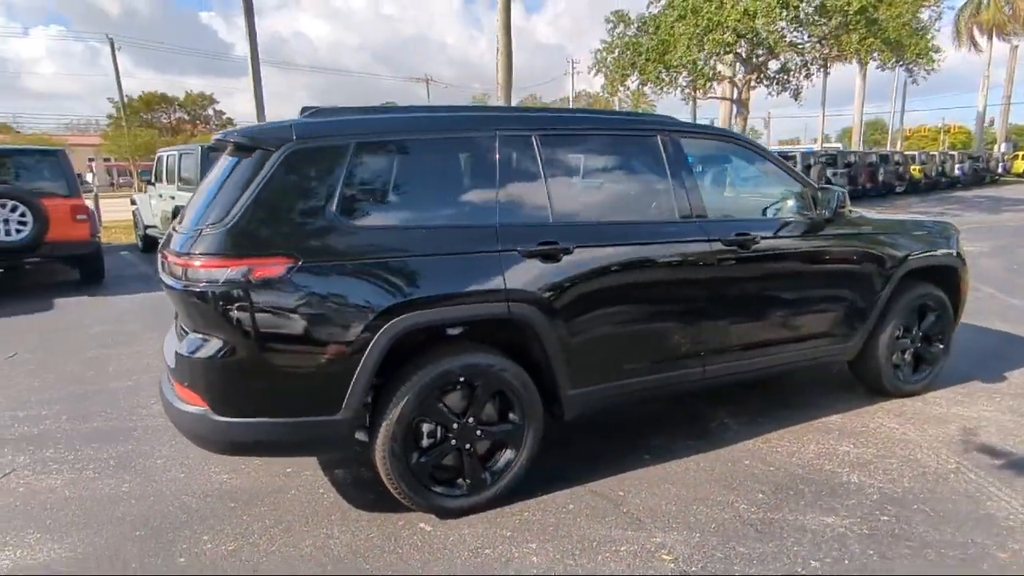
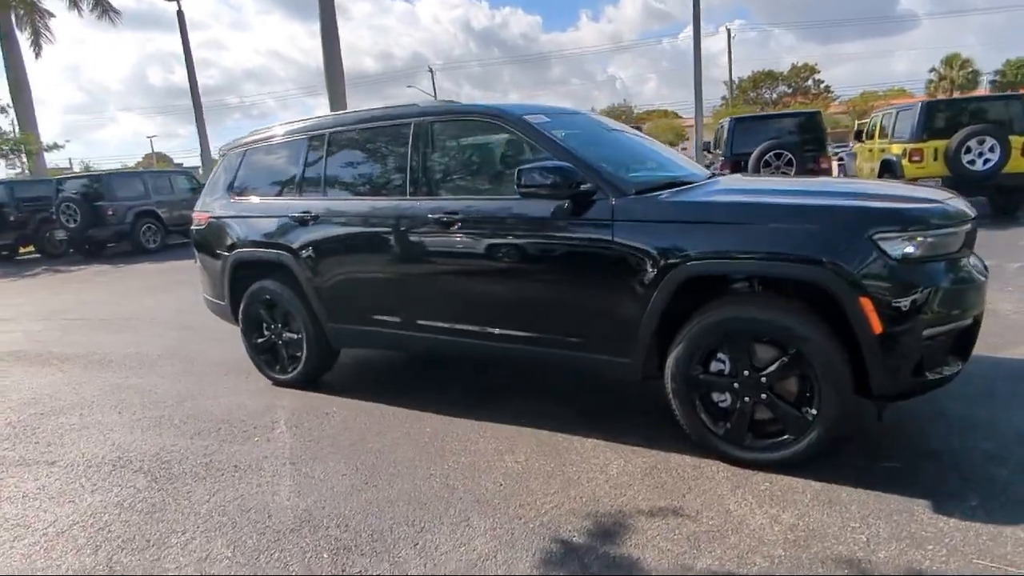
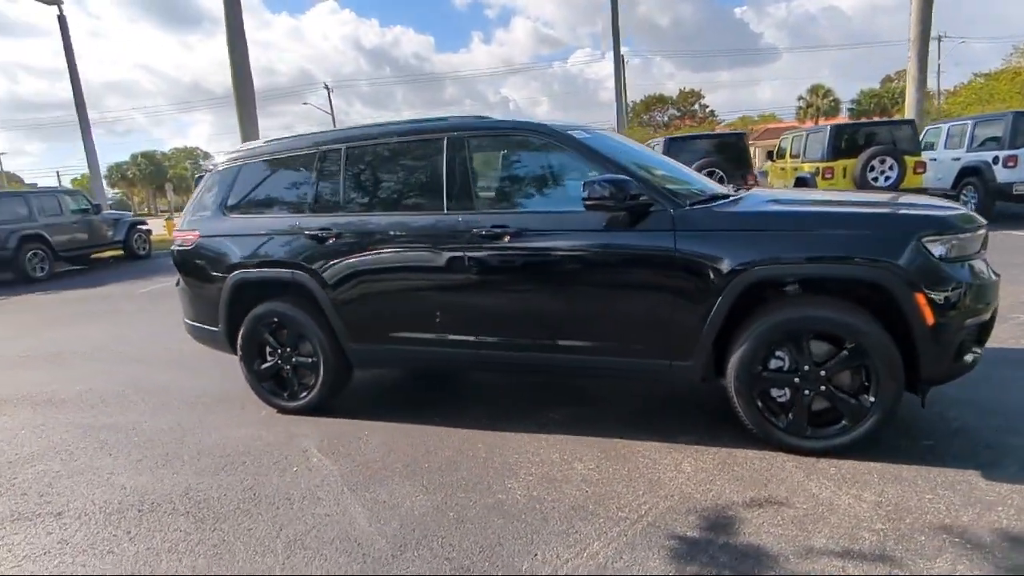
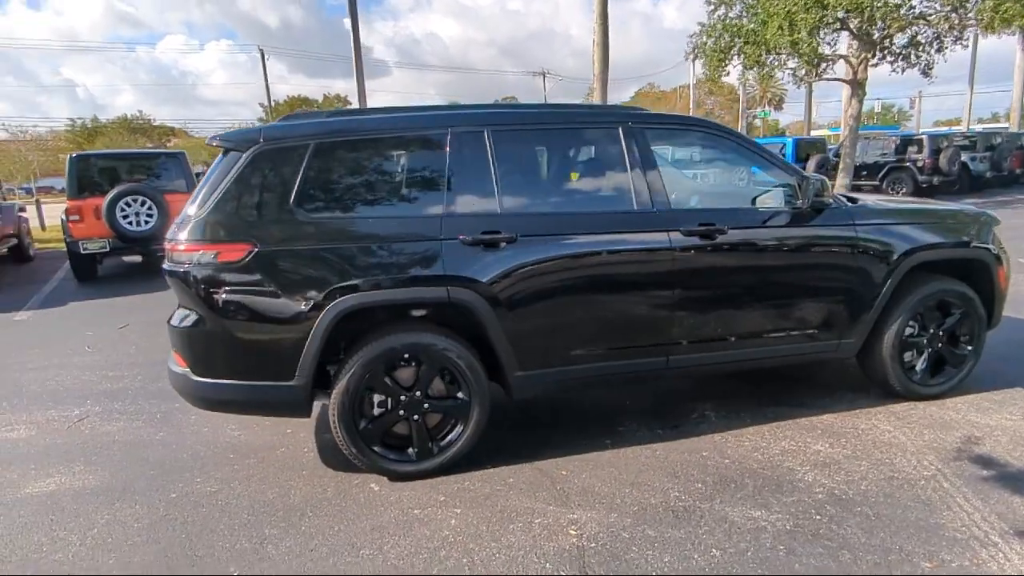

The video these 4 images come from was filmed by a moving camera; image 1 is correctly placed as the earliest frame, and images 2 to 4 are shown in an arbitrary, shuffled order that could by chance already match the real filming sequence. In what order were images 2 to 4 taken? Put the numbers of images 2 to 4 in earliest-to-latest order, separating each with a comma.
4, 3, 2
